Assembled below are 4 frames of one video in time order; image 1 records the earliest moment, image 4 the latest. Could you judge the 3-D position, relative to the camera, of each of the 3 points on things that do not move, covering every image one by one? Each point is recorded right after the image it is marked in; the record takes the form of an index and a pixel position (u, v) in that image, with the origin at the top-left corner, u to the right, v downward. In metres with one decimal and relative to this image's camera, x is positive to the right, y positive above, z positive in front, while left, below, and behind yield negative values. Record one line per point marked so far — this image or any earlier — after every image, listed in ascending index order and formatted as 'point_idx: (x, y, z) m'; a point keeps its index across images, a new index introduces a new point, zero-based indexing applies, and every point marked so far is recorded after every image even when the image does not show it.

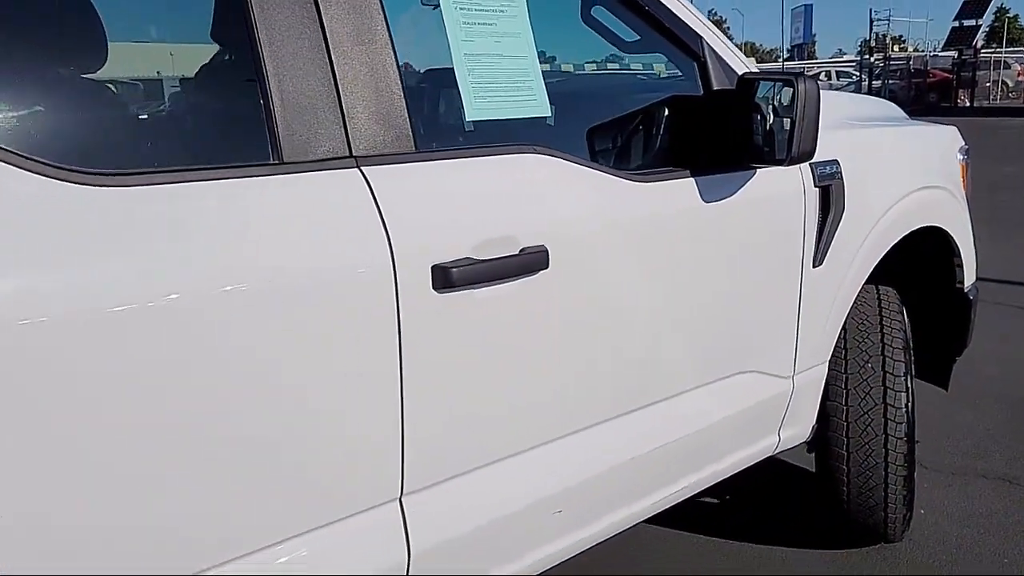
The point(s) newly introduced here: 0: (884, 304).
0: (+1.2, 0.0, +2.8) m
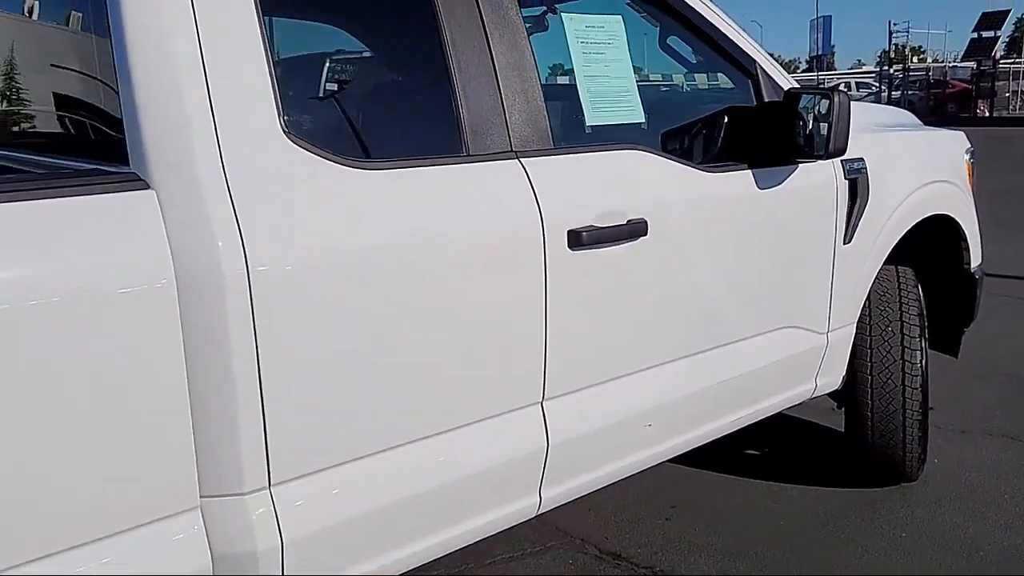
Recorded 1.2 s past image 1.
0: (+1.5, 0.0, +3.3) m
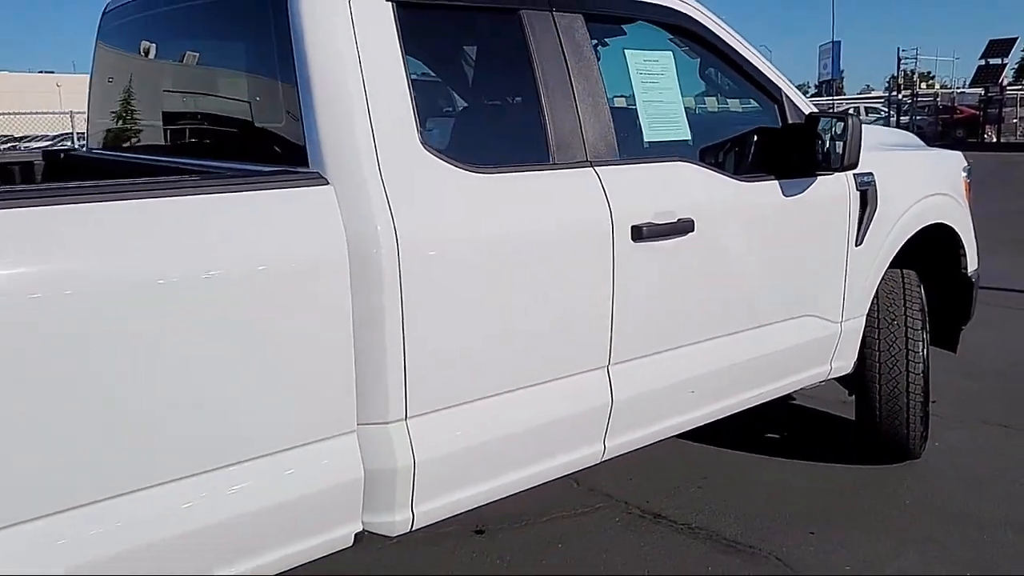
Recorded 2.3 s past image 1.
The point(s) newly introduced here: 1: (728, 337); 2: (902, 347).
0: (+1.7, 0.0, +3.8) m
1: (+0.7, -0.2, +3.0) m
2: (+1.6, -0.2, +3.7) m
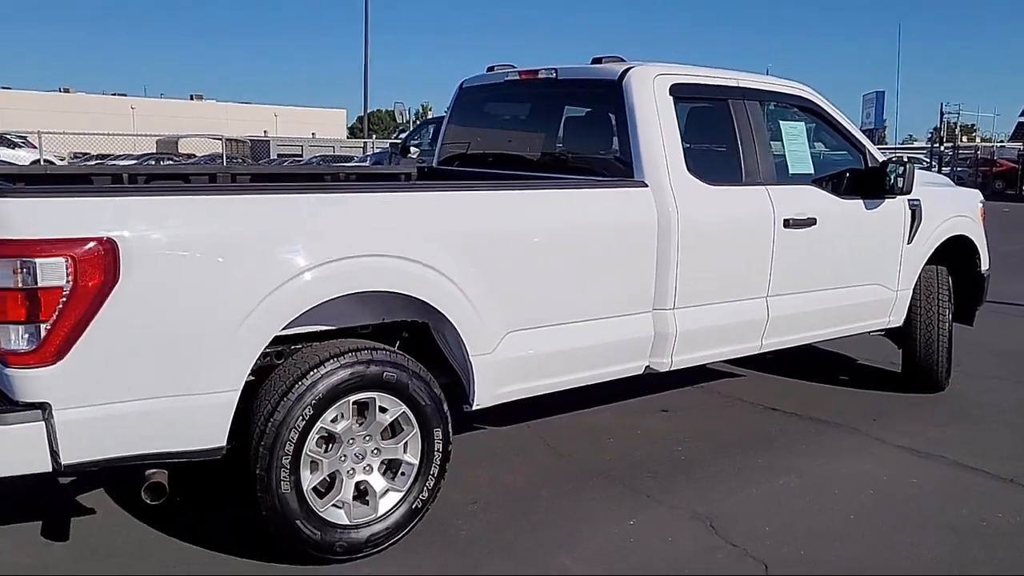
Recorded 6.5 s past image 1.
0: (+2.8, +0.1, +5.9) m
1: (+1.8, 0.0, +5.1) m
2: (+2.7, -0.2, +5.7) m
